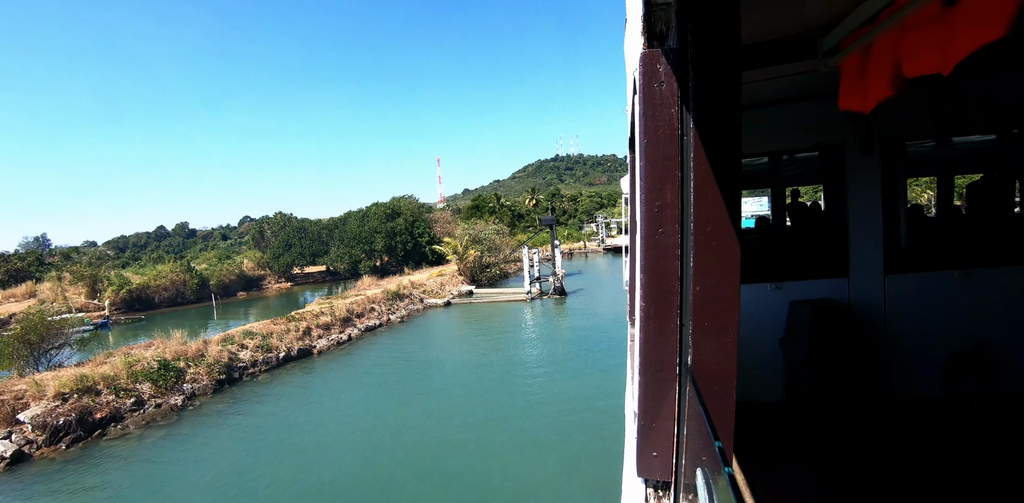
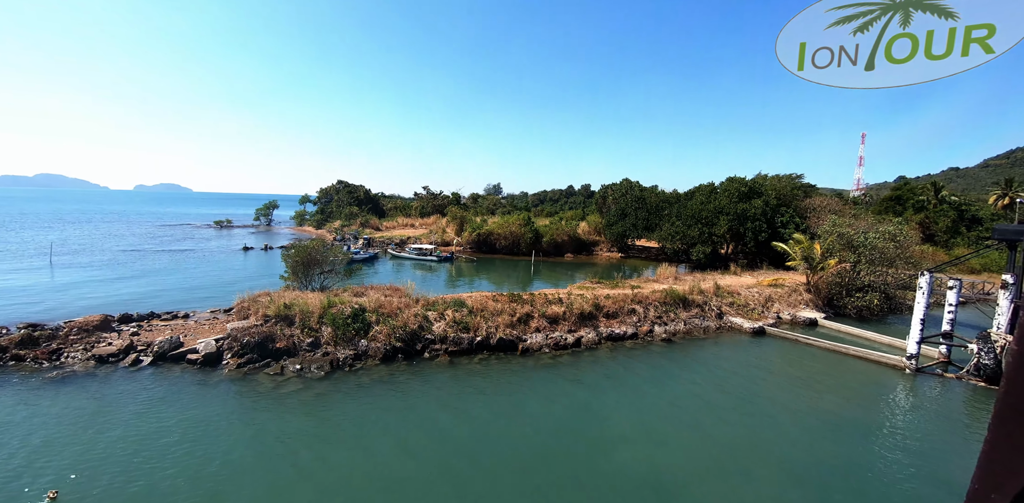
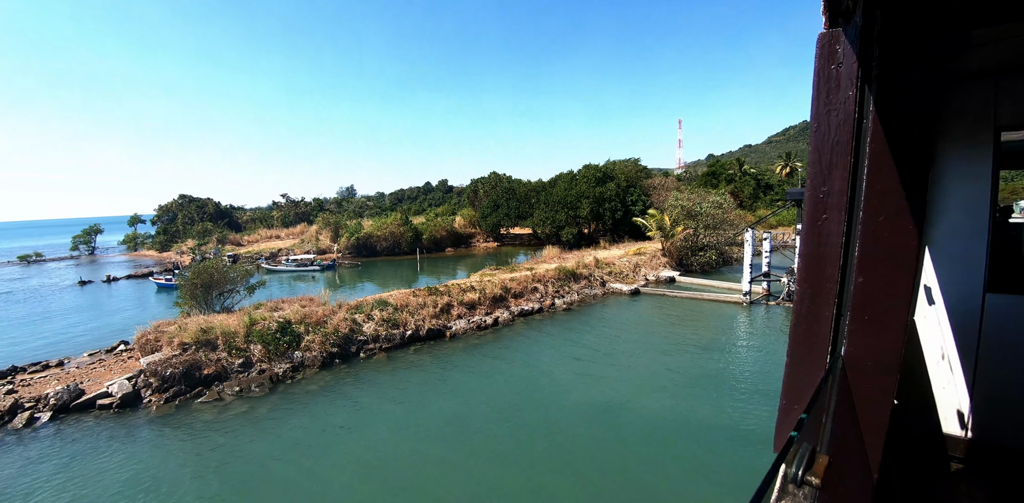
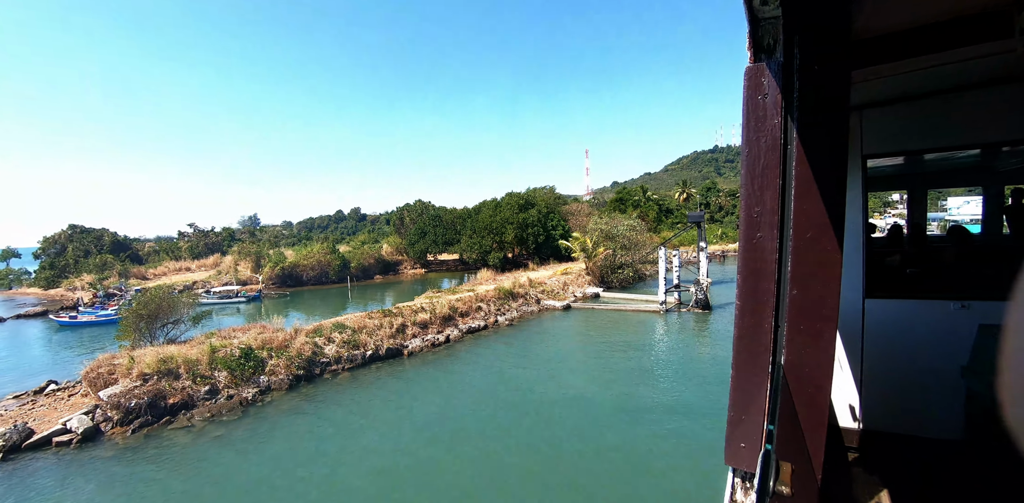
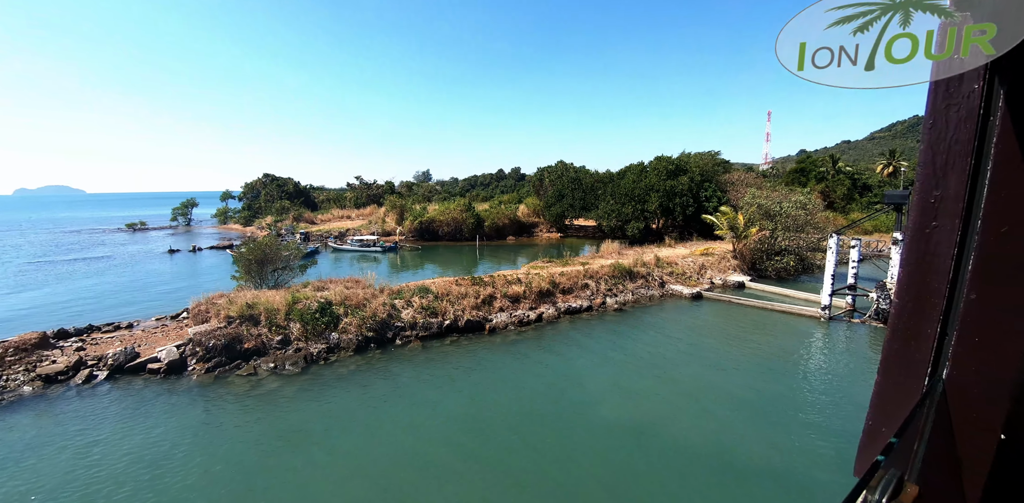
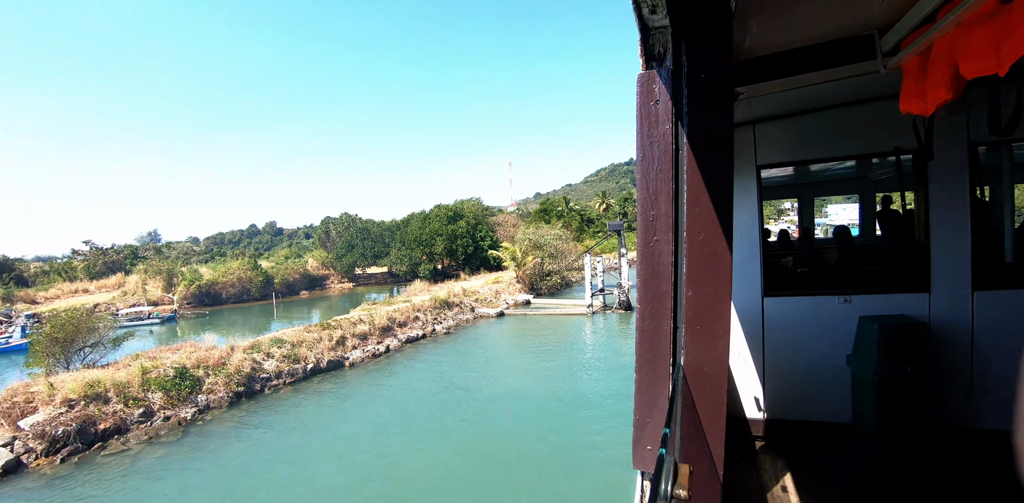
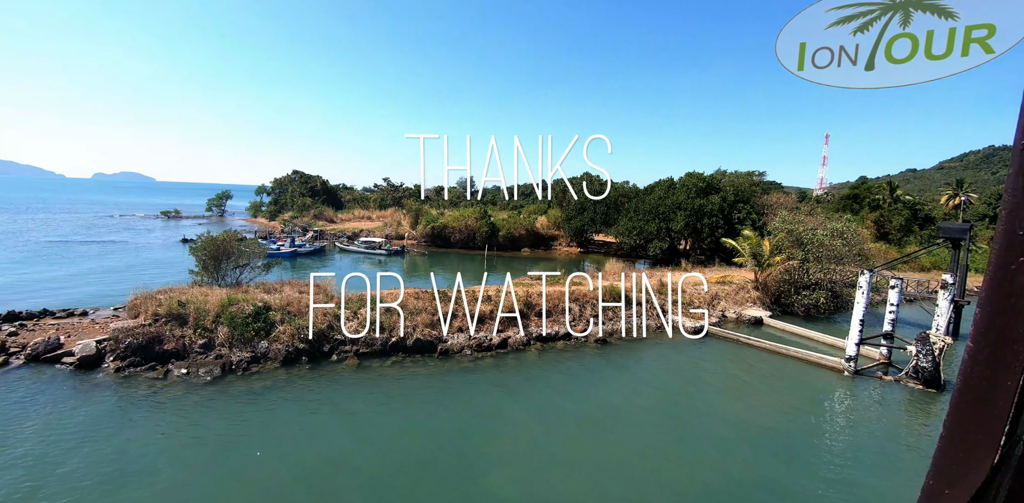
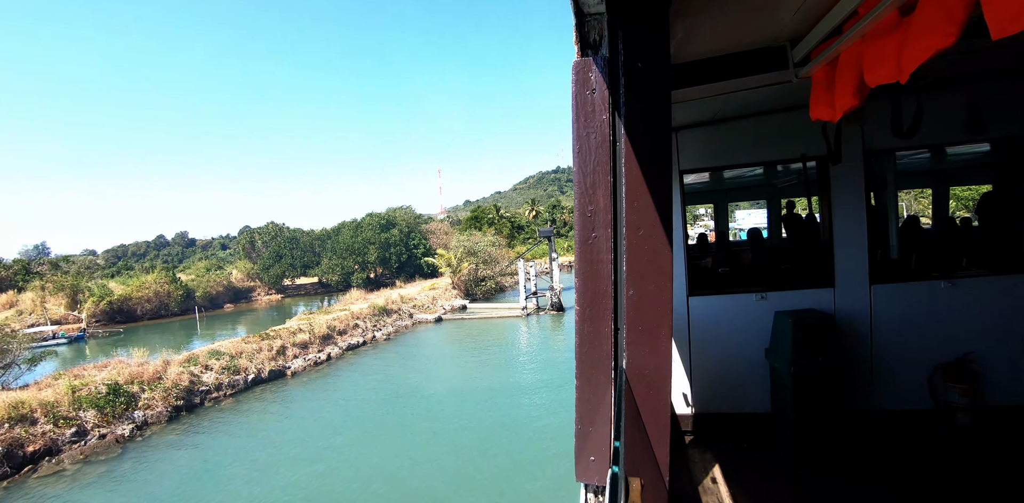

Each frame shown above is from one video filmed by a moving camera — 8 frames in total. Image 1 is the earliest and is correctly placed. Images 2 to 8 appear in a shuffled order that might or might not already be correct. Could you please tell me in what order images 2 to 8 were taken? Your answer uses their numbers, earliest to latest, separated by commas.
8, 6, 4, 3, 5, 2, 7
